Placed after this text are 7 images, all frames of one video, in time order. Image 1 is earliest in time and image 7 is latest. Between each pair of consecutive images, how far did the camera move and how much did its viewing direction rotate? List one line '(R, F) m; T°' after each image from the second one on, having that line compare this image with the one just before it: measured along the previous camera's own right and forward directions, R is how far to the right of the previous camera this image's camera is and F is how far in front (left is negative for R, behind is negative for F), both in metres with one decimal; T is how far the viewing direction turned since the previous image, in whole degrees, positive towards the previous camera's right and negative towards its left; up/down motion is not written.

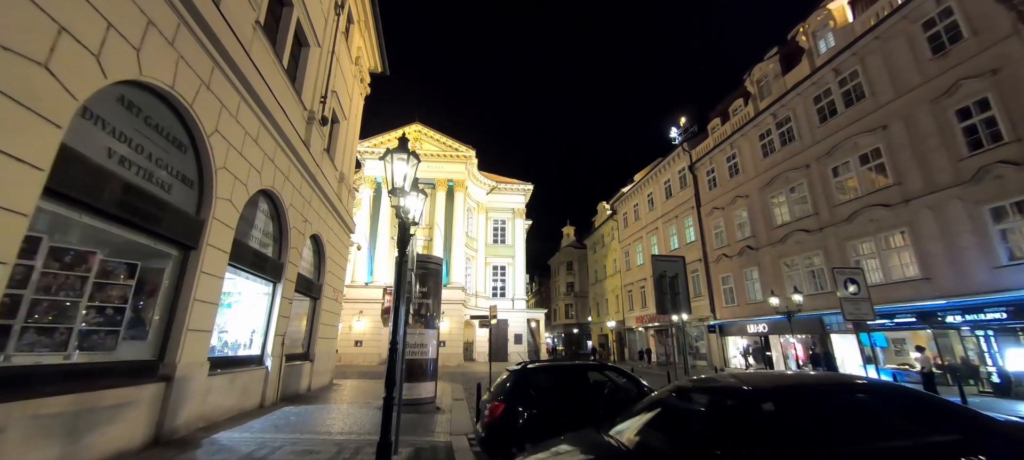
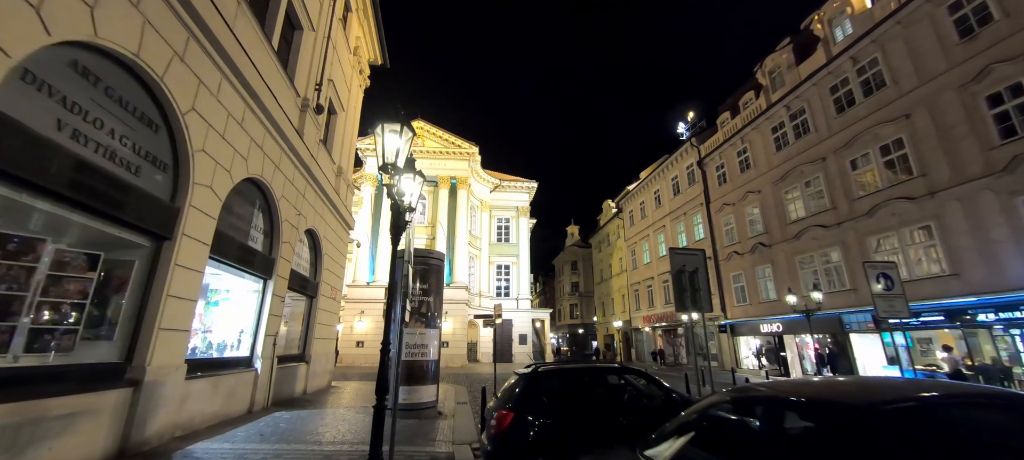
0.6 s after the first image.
(-0.1, +0.7) m; 0°
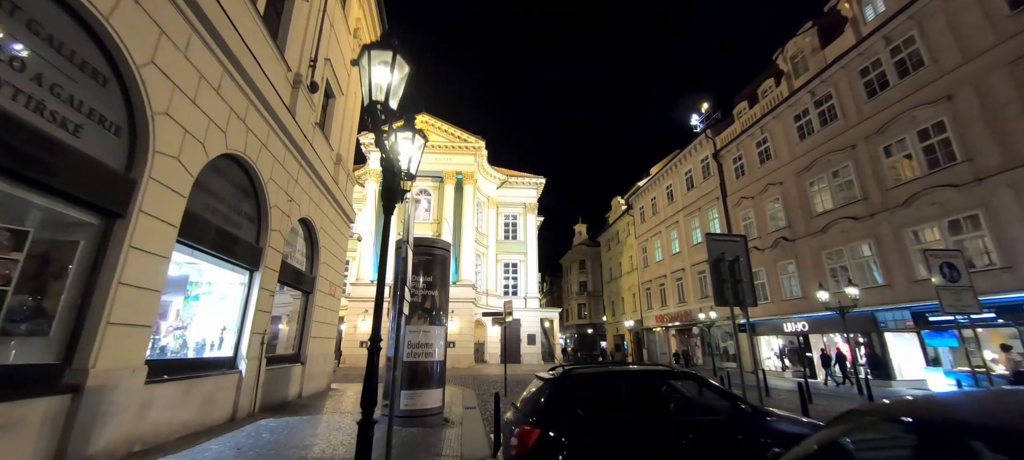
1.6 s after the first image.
(-0.2, +1.0) m; -1°
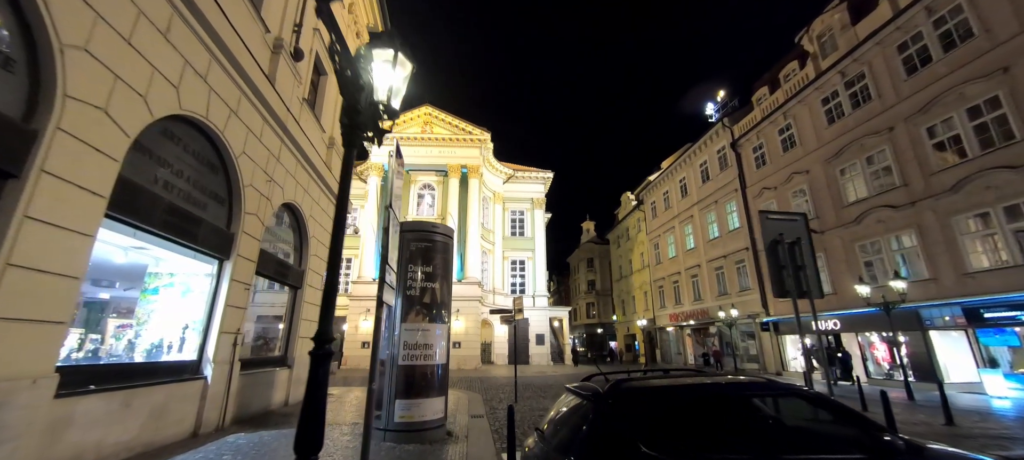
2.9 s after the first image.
(-0.1, +1.3) m; -1°
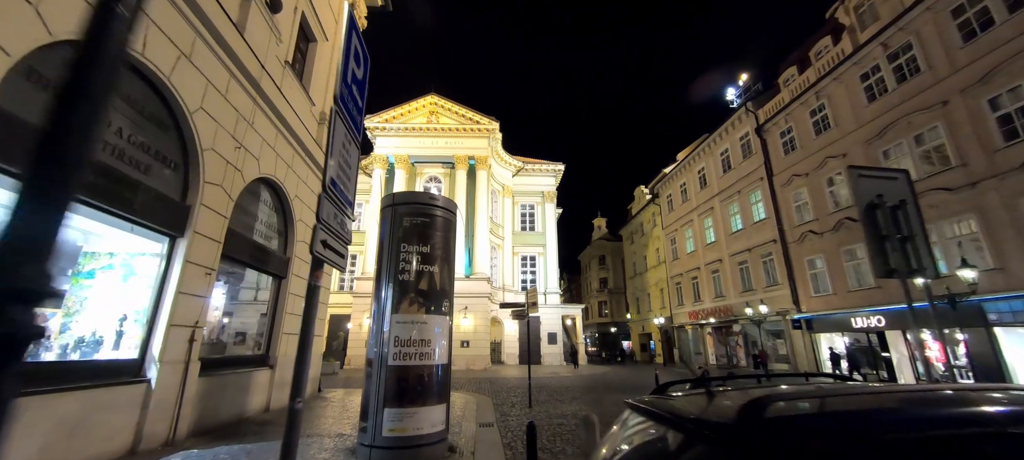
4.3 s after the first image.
(-0.1, +1.4) m; -1°
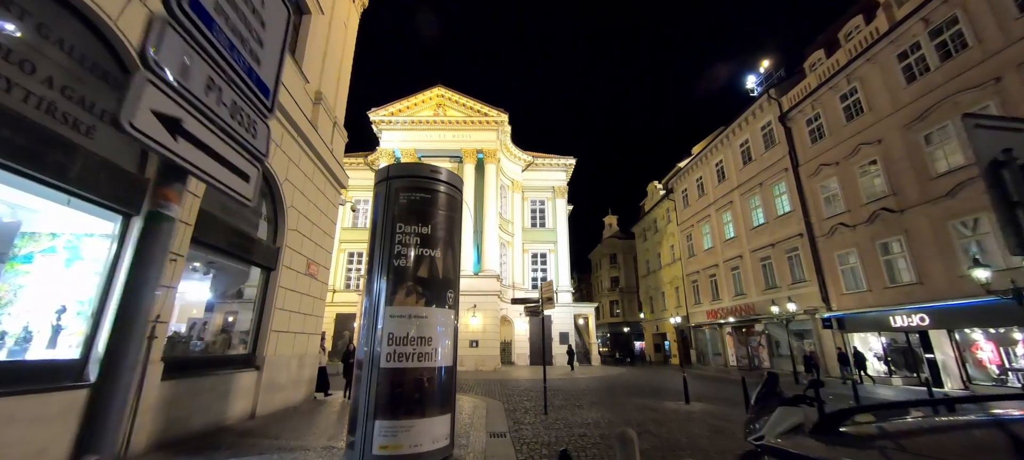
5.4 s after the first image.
(-0.1, +1.0) m; -1°
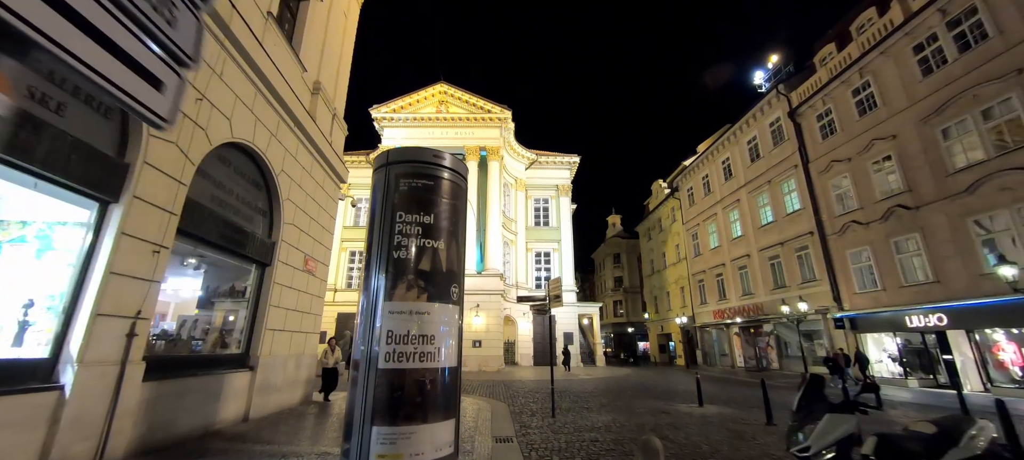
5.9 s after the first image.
(-0.1, +0.4) m; 0°
